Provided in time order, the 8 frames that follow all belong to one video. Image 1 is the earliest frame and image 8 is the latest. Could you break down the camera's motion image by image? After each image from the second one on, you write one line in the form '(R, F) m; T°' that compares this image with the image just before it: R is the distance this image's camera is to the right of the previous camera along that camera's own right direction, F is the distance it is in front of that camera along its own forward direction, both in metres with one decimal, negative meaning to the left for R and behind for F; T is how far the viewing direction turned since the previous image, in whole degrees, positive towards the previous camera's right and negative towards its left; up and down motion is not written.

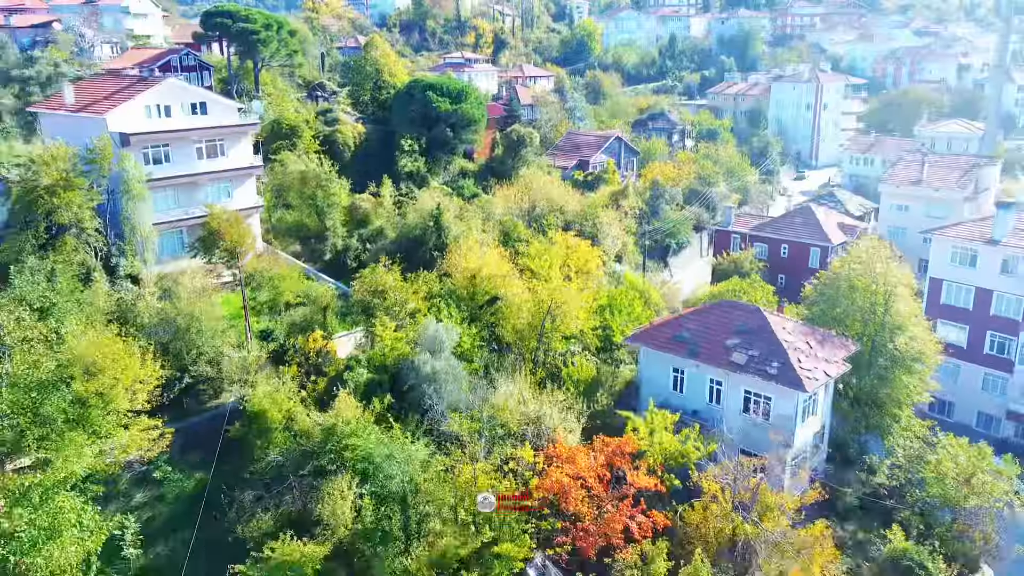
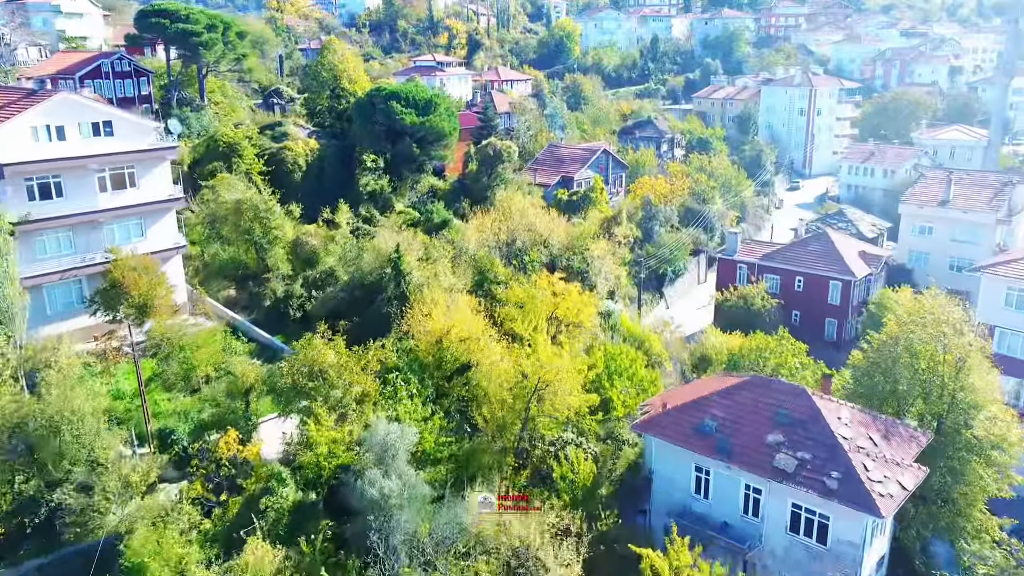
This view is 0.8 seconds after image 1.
(0.0, +4.2) m; +2°
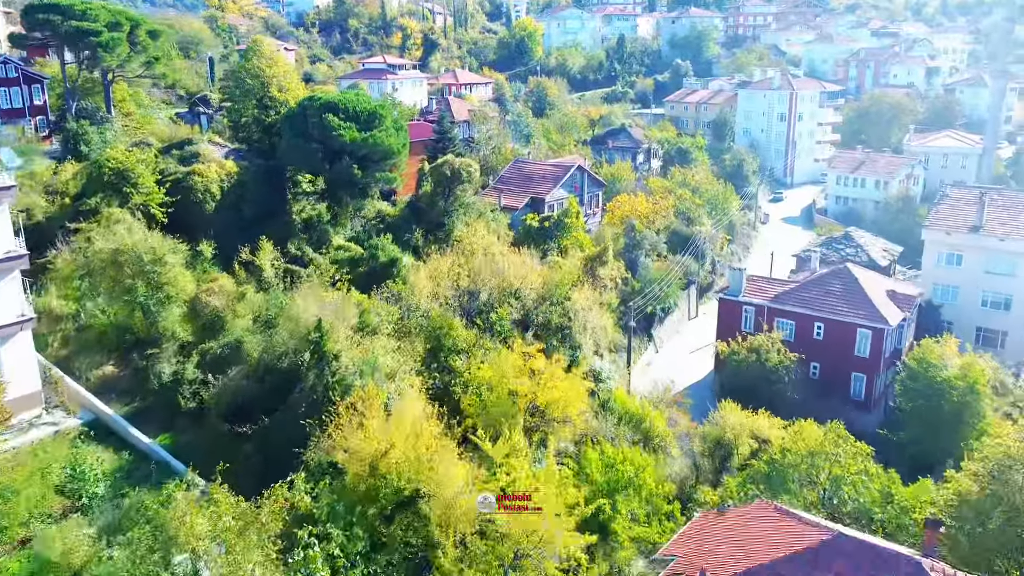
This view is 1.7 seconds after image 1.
(0.0, +5.0) m; +3°
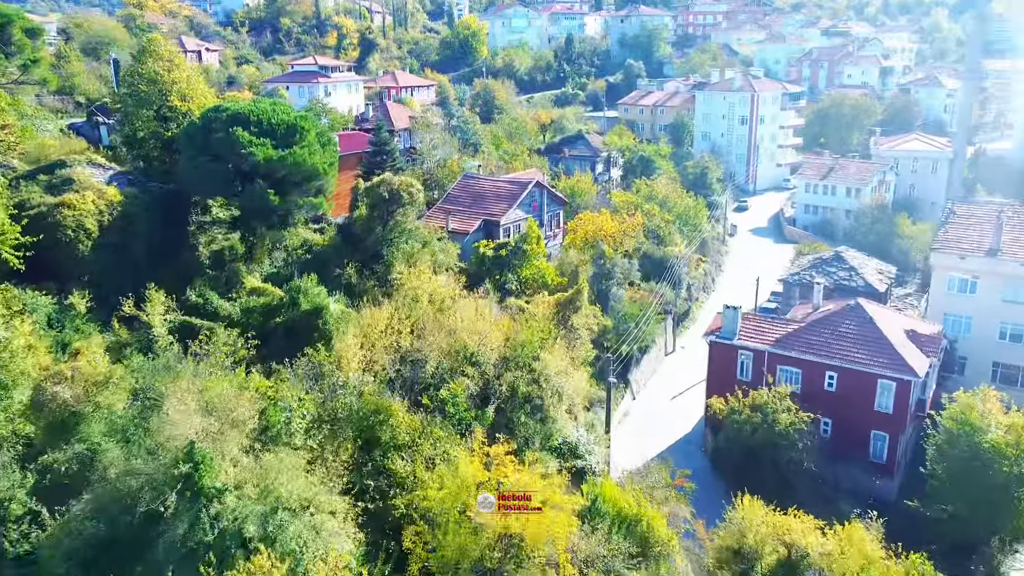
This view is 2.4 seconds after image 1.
(-0.1, +4.2) m; +4°
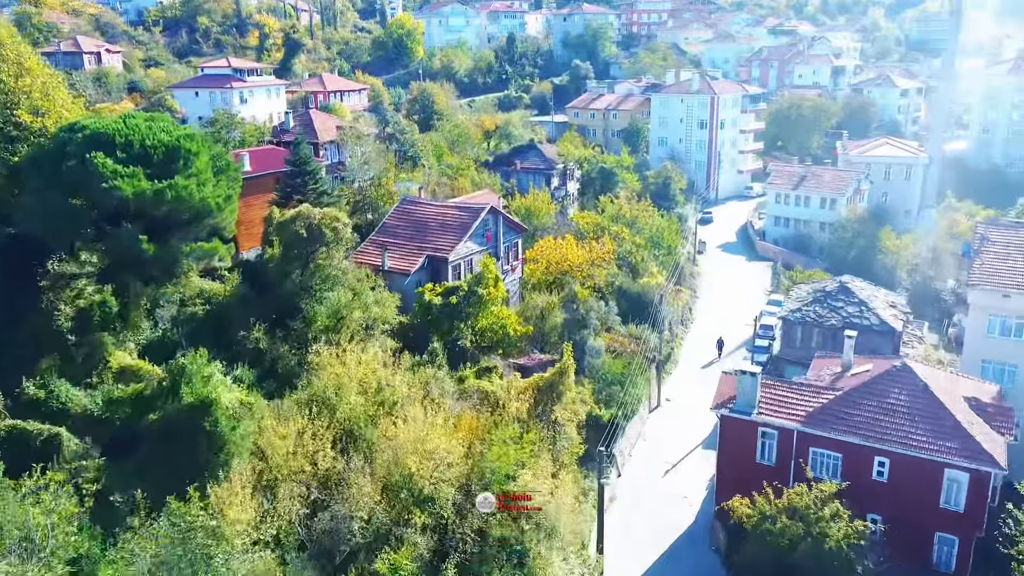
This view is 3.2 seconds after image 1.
(-0.3, +4.8) m; +4°
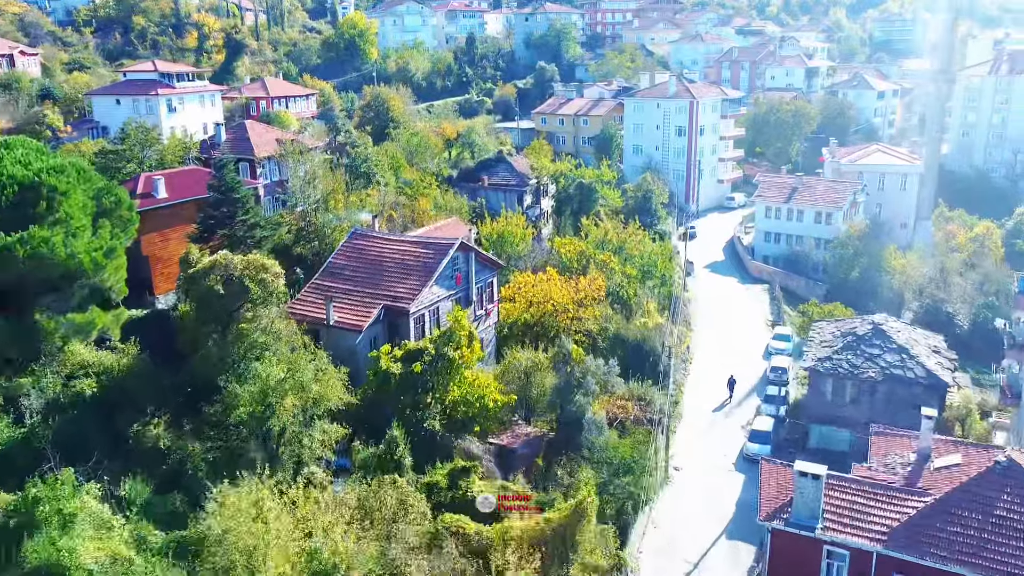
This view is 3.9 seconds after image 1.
(-0.4, +4.2) m; +3°
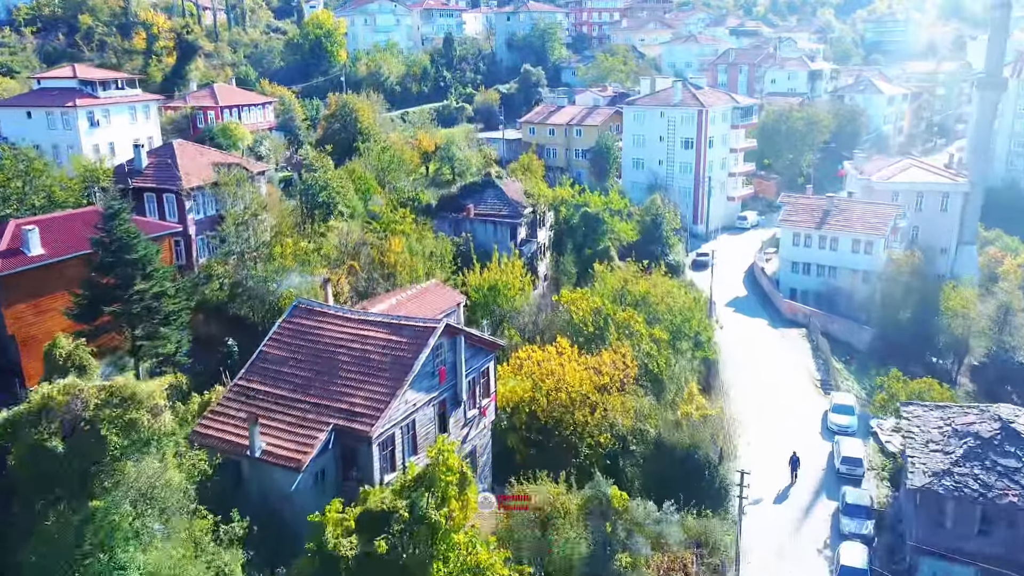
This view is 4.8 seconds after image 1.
(-0.5, +5.6) m; +2°
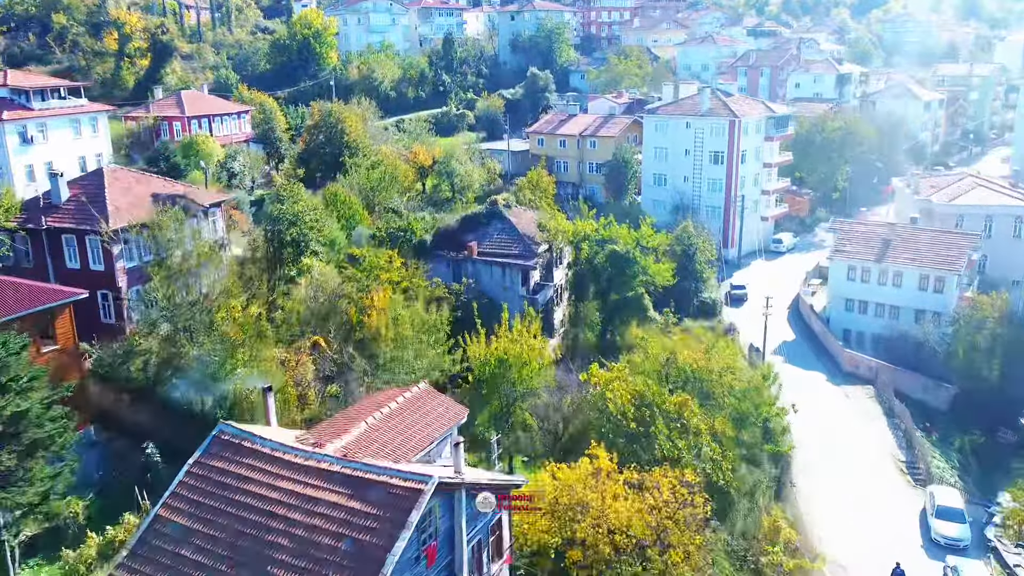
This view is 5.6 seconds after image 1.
(-0.3, +4.8) m; 0°
